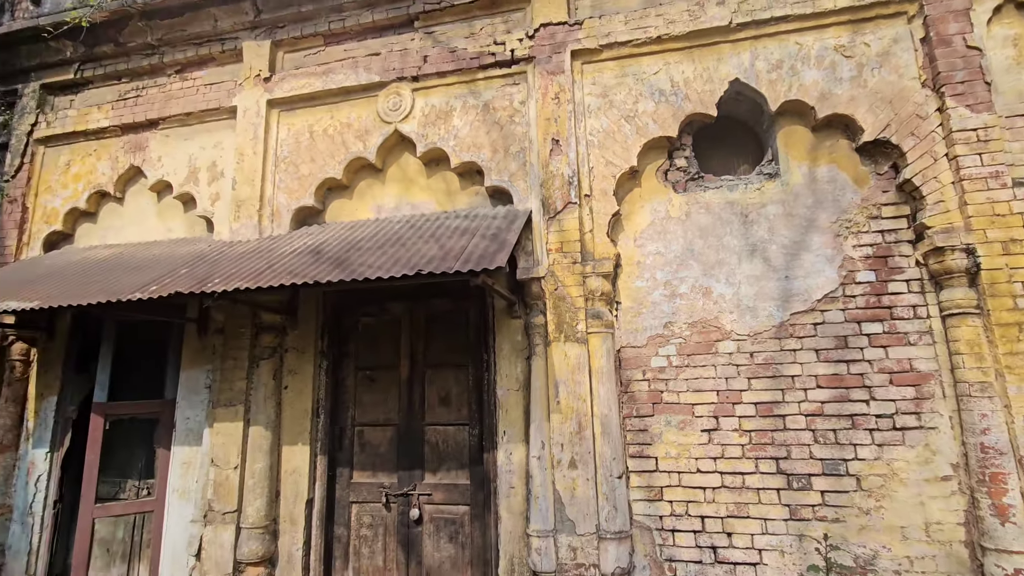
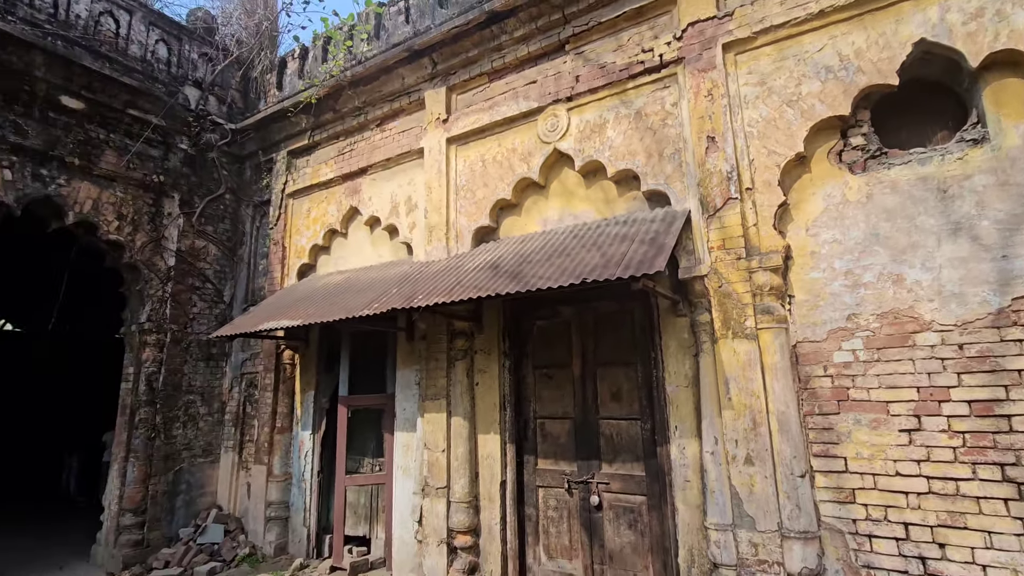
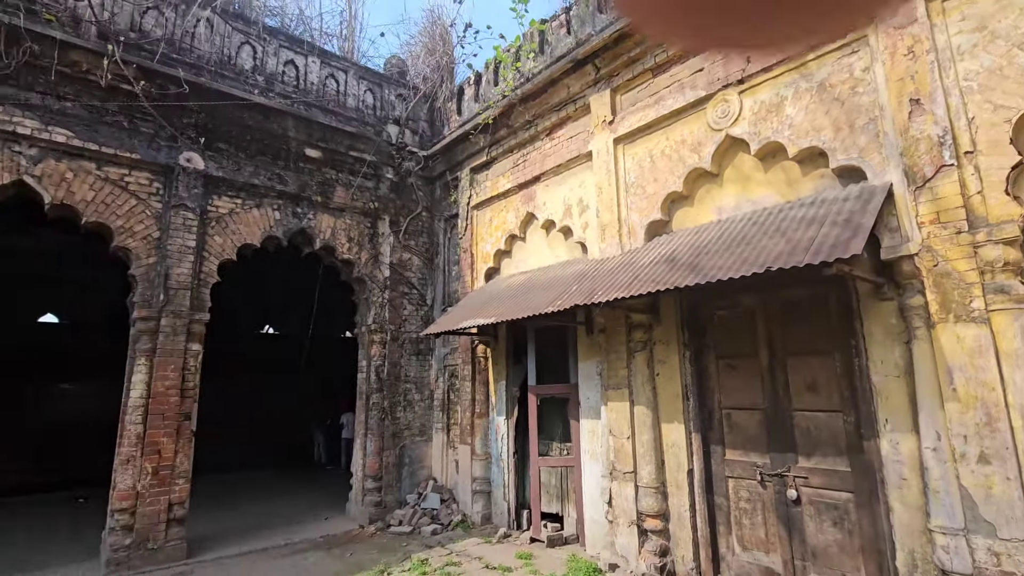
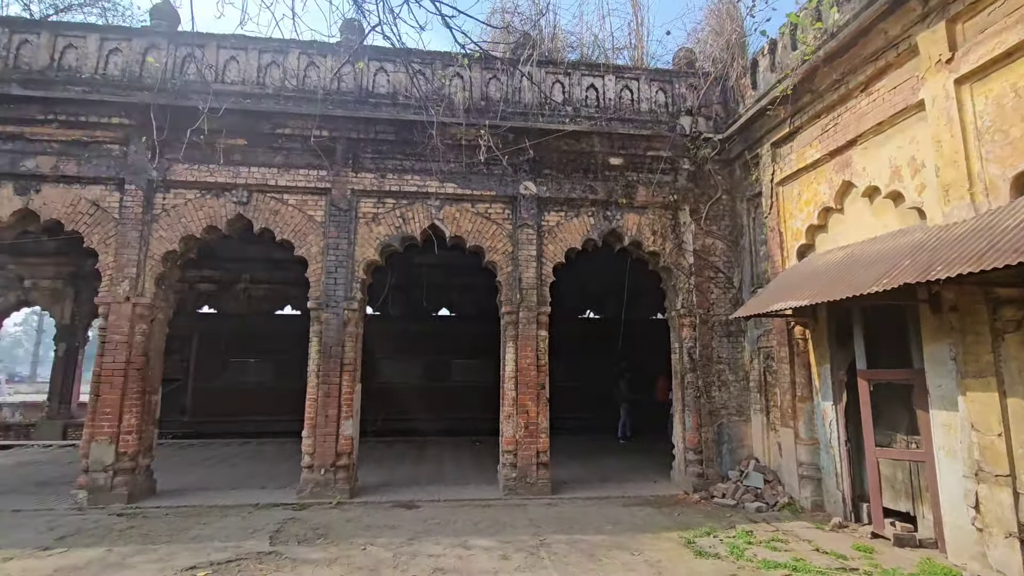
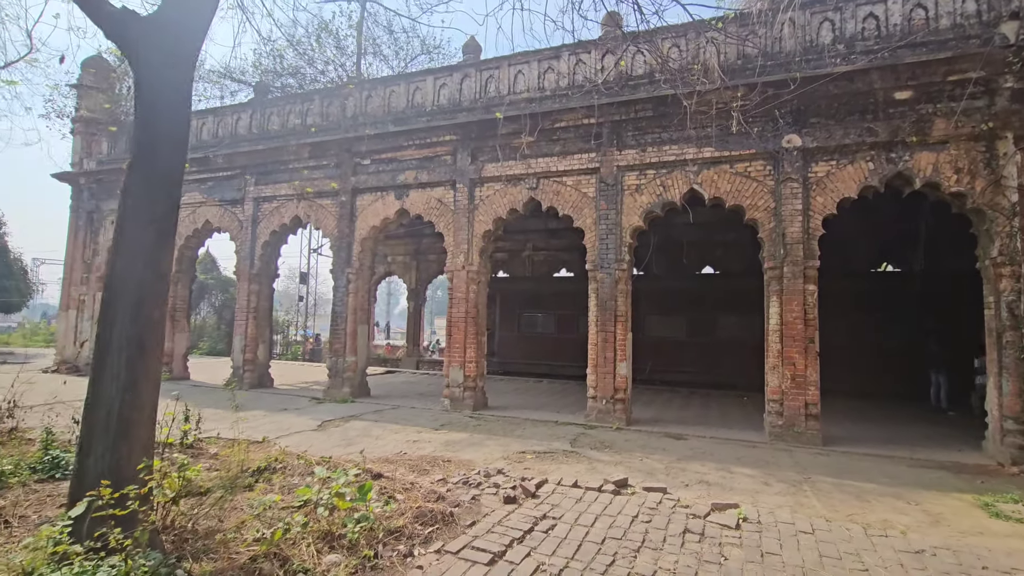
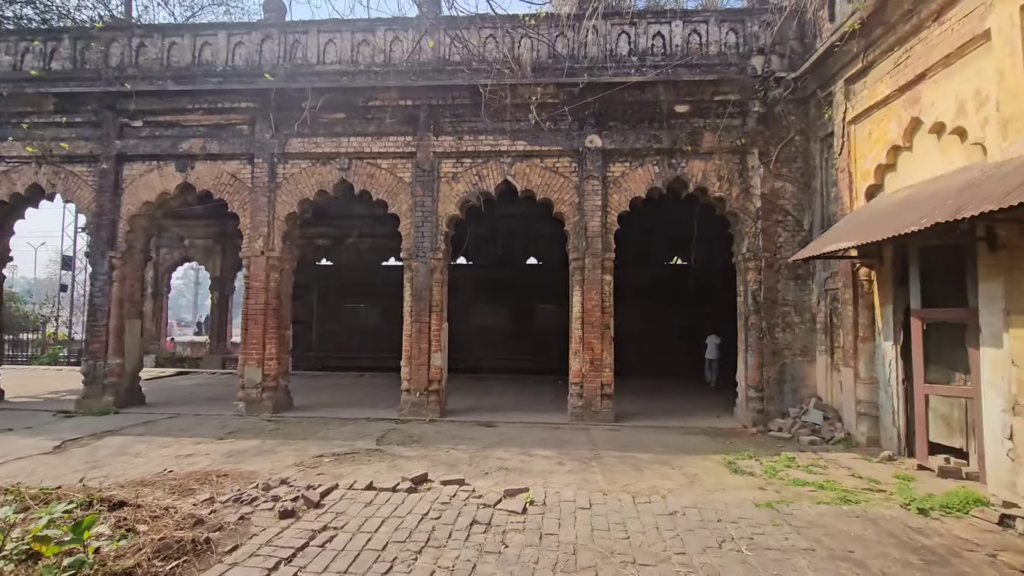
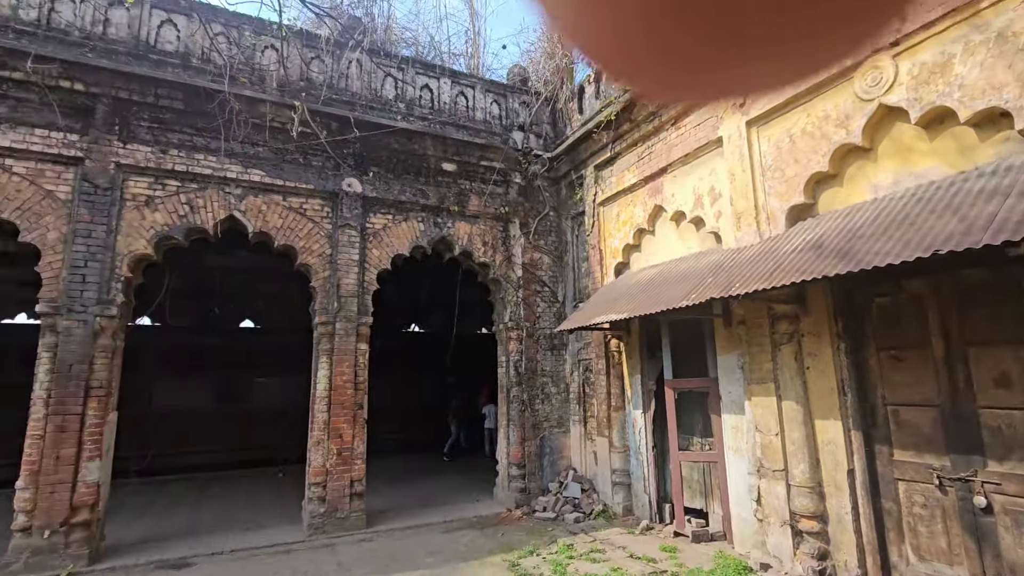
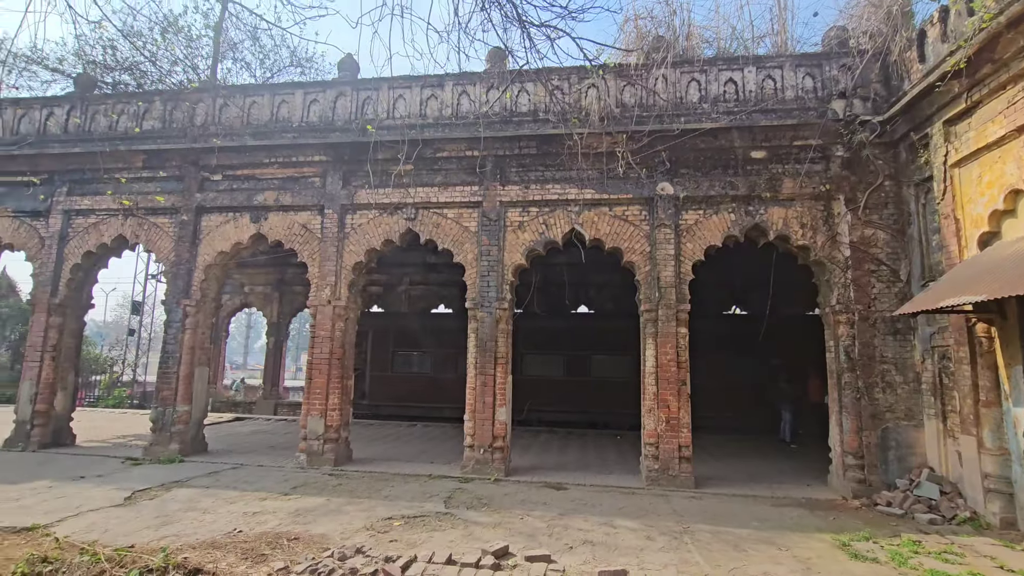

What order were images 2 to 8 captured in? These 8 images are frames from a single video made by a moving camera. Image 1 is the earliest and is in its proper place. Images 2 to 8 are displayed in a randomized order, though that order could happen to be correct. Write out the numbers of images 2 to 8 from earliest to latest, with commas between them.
2, 3, 7, 4, 8, 5, 6
